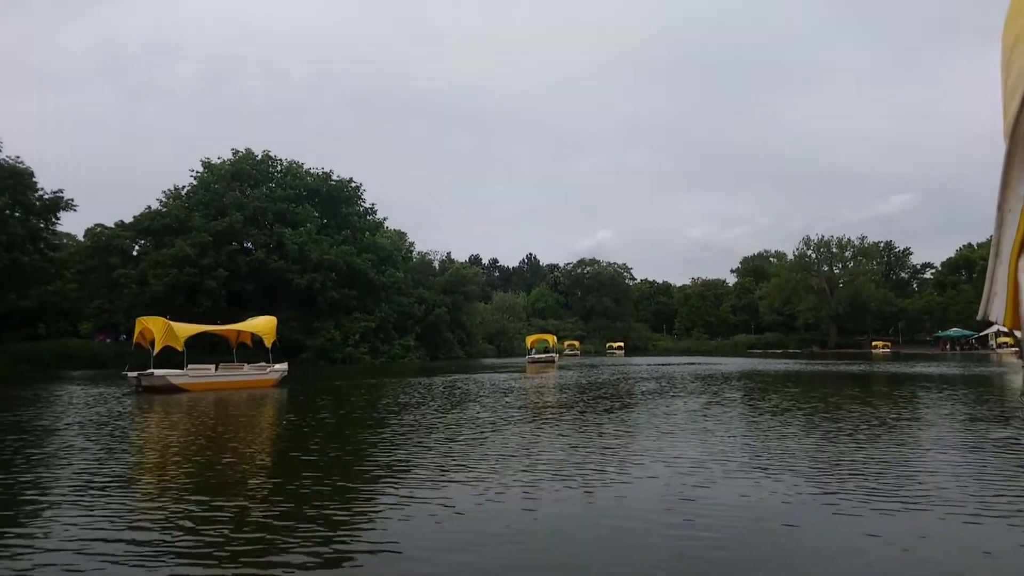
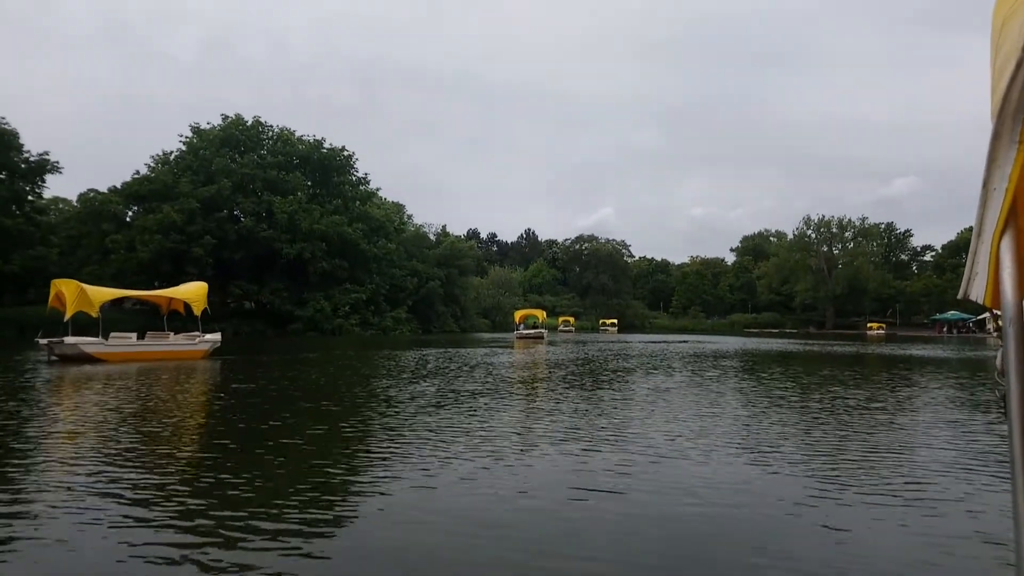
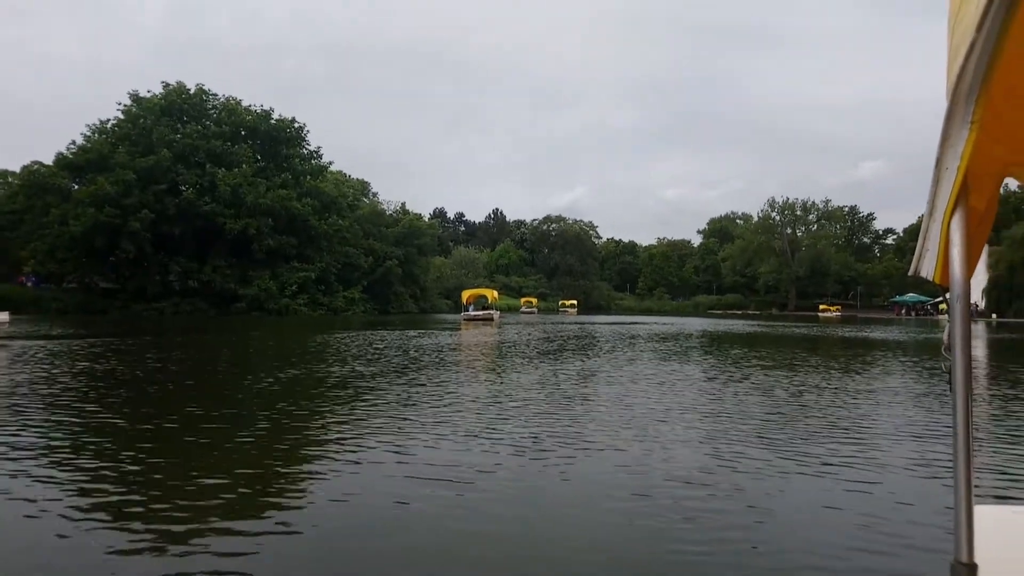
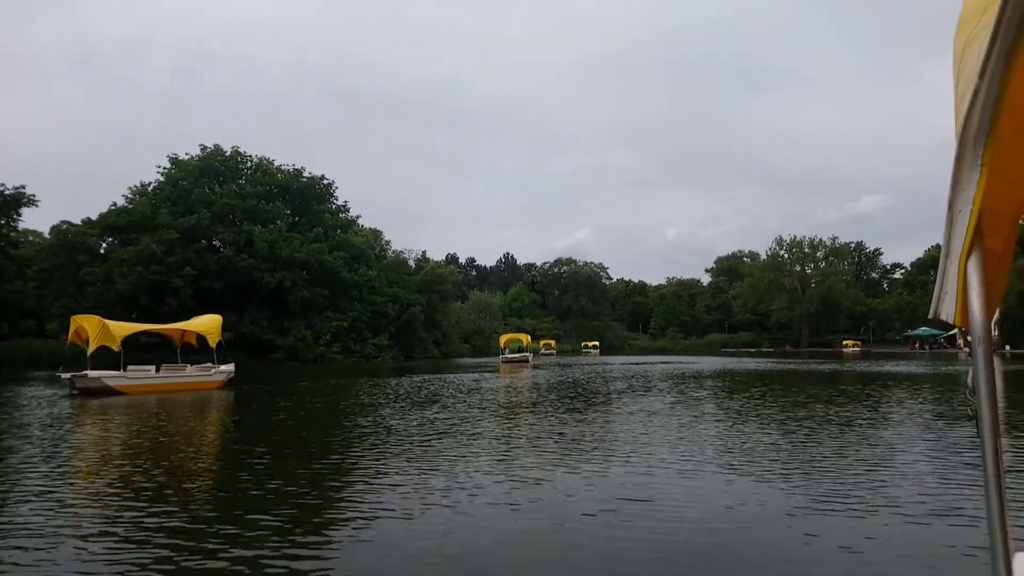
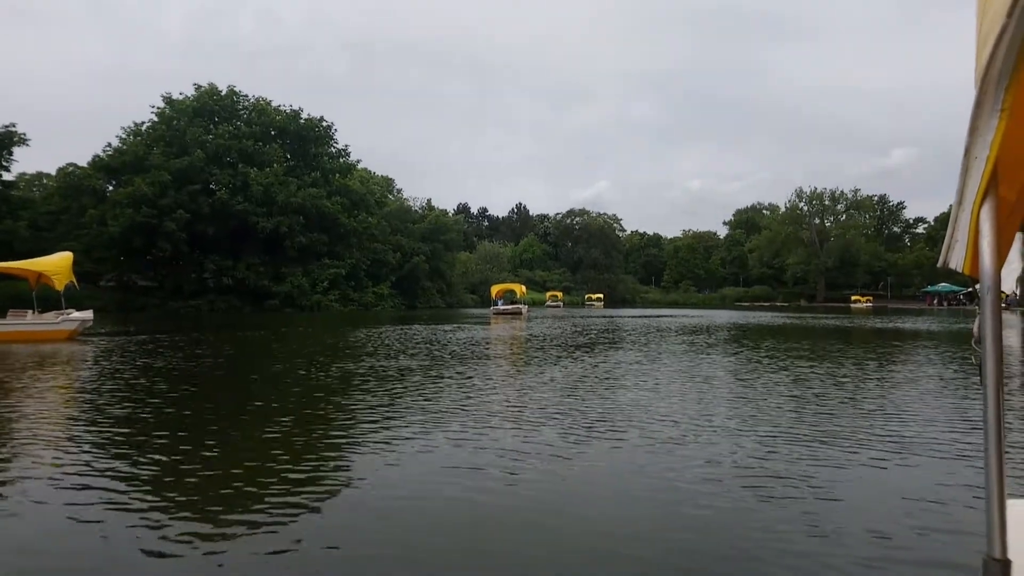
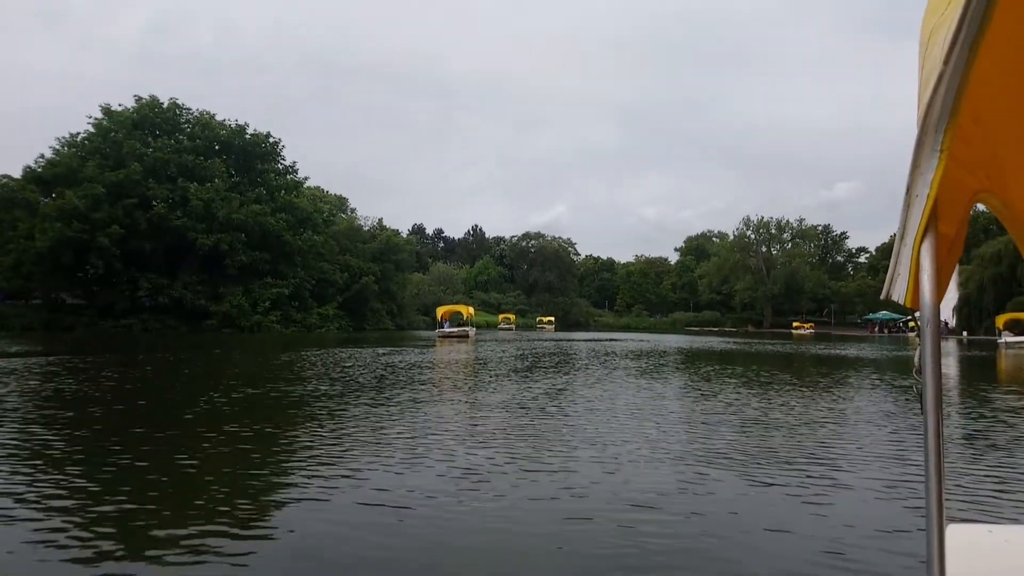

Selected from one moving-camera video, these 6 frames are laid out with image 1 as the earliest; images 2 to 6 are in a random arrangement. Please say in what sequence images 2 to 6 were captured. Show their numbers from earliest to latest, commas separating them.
4, 2, 5, 3, 6
